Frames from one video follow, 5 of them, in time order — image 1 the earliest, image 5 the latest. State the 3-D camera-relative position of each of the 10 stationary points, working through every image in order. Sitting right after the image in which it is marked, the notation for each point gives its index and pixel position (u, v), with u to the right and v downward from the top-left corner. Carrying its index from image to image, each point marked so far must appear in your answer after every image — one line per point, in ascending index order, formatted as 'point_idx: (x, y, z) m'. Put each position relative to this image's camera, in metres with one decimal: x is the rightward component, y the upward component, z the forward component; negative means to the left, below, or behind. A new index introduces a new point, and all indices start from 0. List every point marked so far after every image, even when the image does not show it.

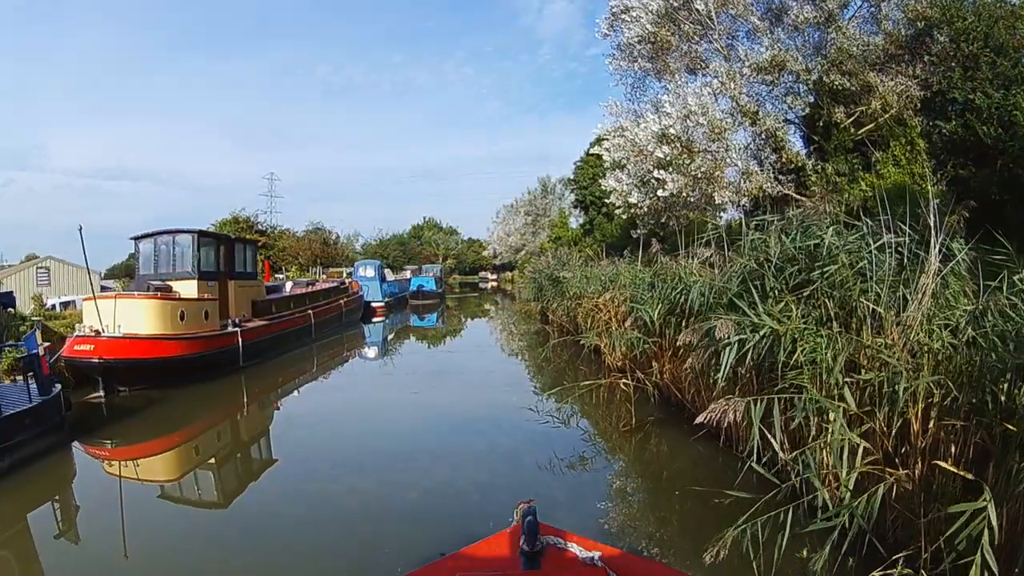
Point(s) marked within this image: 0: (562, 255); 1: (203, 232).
0: (+1.4, +0.9, +17.4) m
1: (-5.6, +1.0, +11.0) m
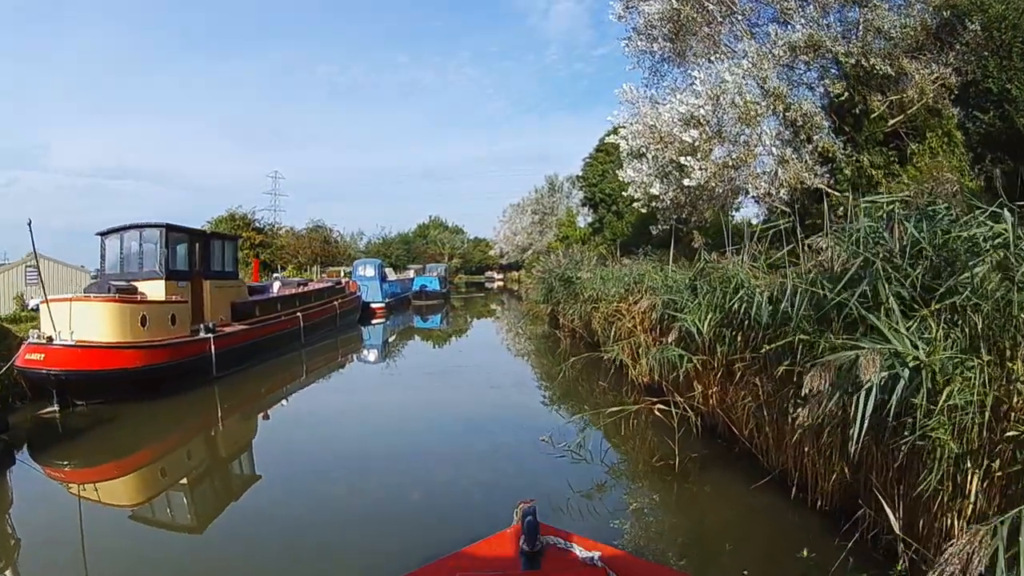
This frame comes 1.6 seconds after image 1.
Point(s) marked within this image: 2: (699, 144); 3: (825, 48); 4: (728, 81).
0: (+1.6, +0.9, +16.1) m
1: (-5.5, +1.0, +9.9) m
2: (+3.5, +2.7, +11.5) m
3: (+6.3, +4.9, +12.6) m
4: (+3.8, +3.7, +11.0) m
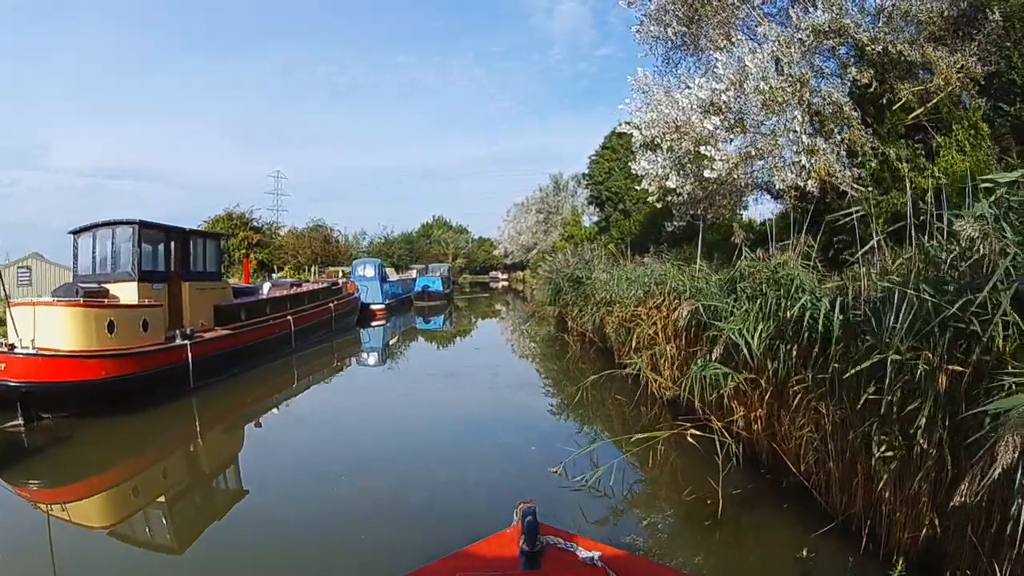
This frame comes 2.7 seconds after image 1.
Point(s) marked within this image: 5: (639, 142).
0: (+1.7, +0.9, +15.3) m
1: (-5.4, +1.0, +9.1) m
2: (+3.6, +2.7, +10.7) m
3: (+6.4, +4.8, +11.8) m
4: (+3.9, +3.7, +10.1) m
5: (+2.7, +3.1, +13.1) m
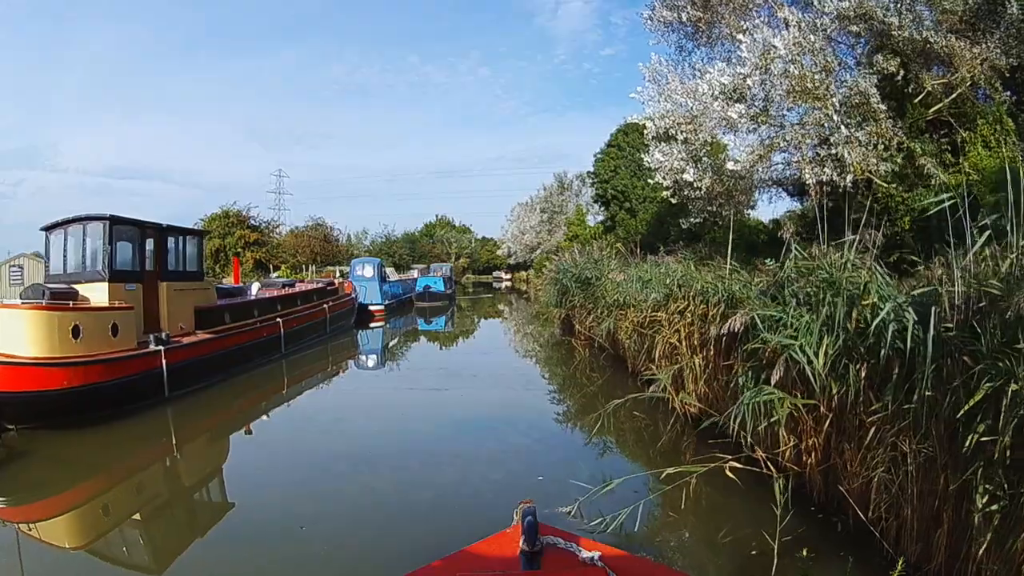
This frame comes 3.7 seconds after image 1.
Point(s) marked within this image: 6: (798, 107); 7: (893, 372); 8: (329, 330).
0: (+1.8, +0.8, +14.6) m
1: (-5.3, +1.0, +8.4) m
2: (+3.7, +2.6, +9.9) m
3: (+6.5, +4.8, +11.0) m
4: (+4.0, +3.6, +9.4) m
5: (+2.8, +3.1, +12.4) m
6: (+4.3, +2.8, +9.5) m
7: (+1.9, -0.4, +3.1) m
8: (-4.7, -1.1, +15.9) m
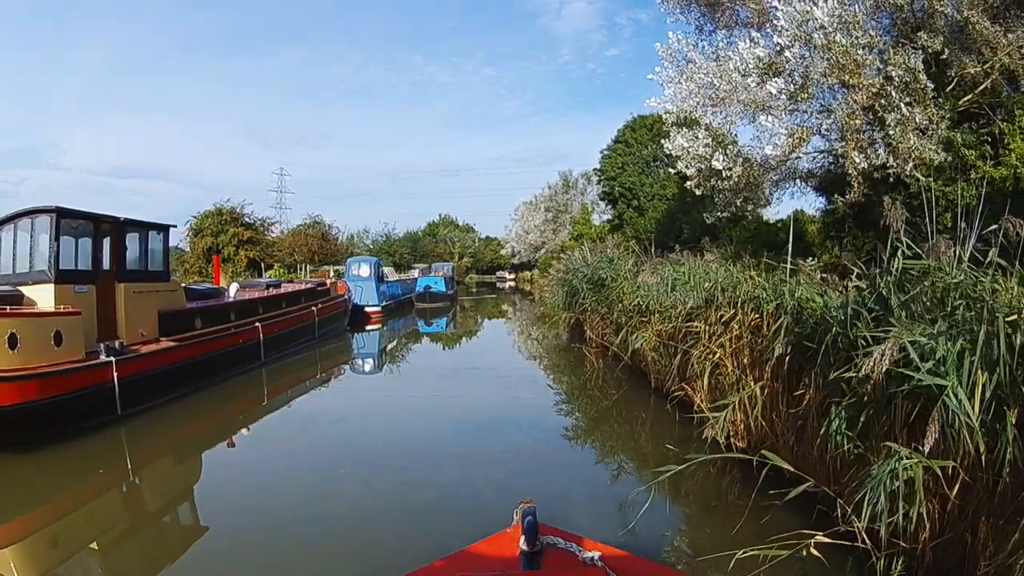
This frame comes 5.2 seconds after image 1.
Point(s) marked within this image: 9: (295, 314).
0: (+1.9, +0.8, +13.6) m
1: (-5.3, +0.9, +7.4) m
2: (+3.7, +2.6, +8.9) m
3: (+6.6, +4.8, +10.0) m
4: (+4.0, +3.6, +8.4) m
5: (+2.8, +3.0, +11.3) m
6: (+4.4, +2.7, +8.4) m
7: (+1.9, -0.4, +2.1) m
8: (-4.6, -1.1, +14.9) m
9: (-4.6, -0.5, +13.3) m
